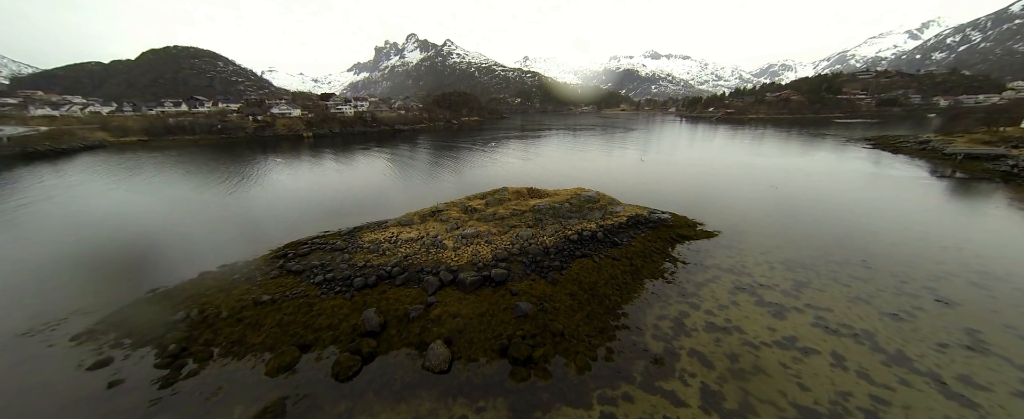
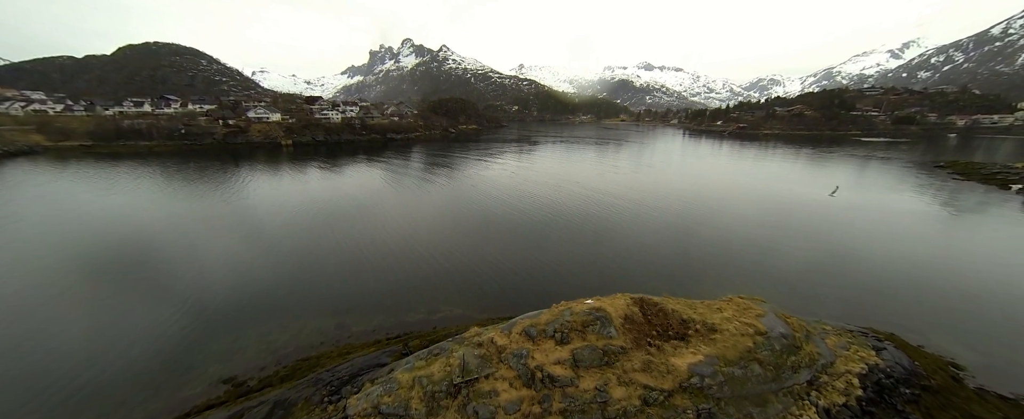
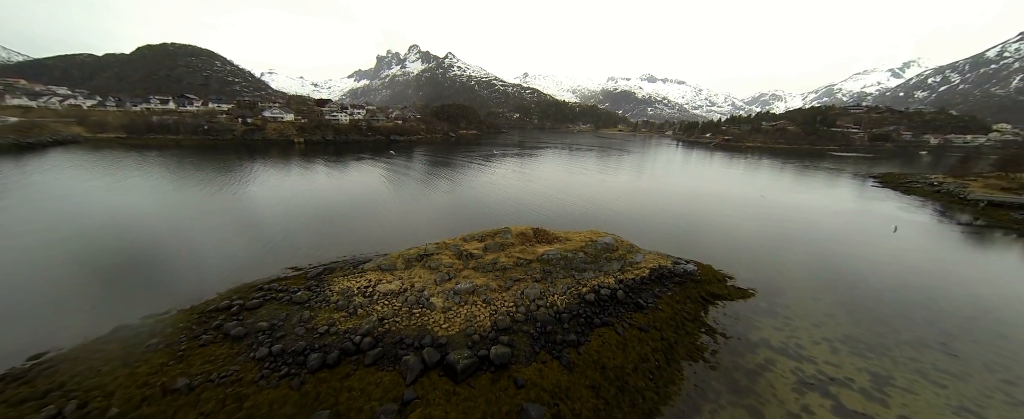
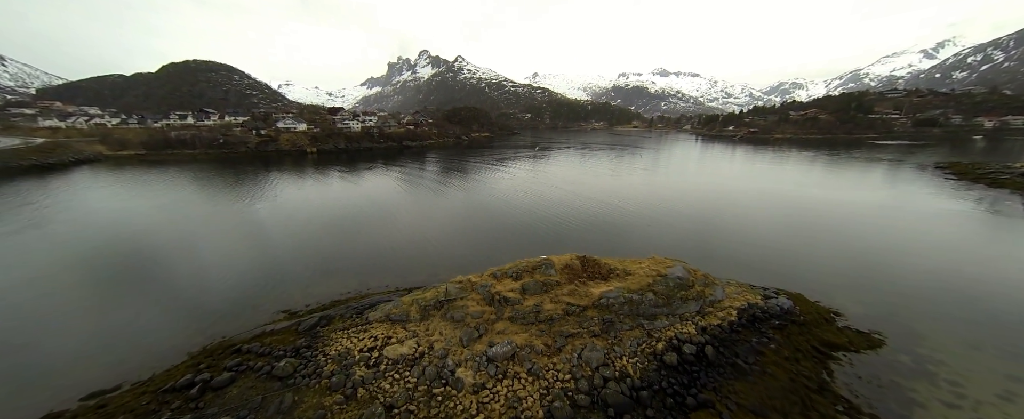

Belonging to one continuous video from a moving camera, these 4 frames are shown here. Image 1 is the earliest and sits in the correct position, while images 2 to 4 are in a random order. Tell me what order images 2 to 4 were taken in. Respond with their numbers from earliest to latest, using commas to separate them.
3, 4, 2
